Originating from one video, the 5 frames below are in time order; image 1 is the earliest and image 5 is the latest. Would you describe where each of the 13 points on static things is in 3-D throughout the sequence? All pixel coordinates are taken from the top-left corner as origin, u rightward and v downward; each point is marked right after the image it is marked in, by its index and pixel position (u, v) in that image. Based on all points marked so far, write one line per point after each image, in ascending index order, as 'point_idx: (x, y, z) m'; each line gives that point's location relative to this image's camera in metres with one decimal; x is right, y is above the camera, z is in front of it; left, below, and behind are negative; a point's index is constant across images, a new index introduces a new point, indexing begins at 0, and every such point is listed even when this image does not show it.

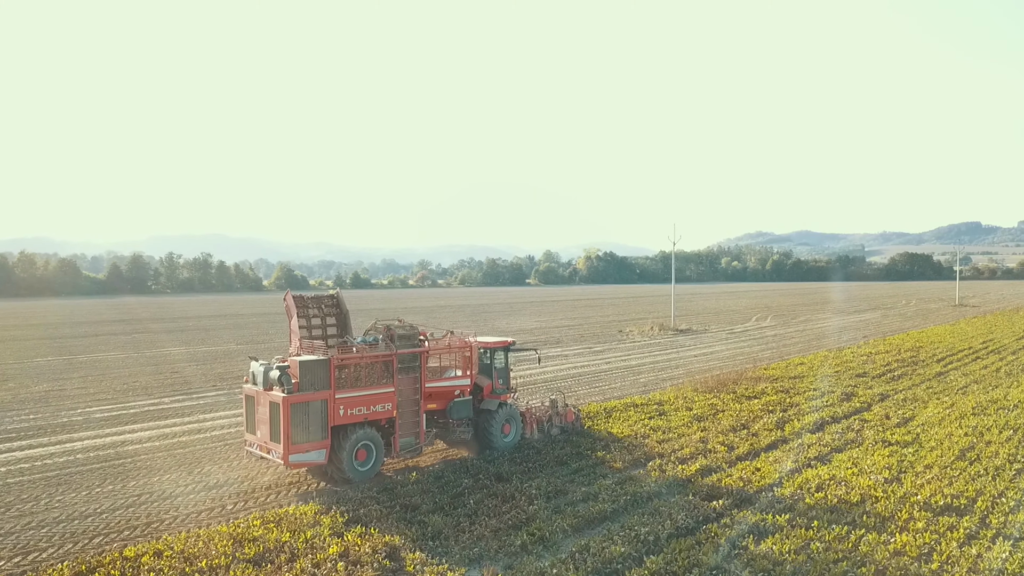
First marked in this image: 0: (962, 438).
0: (+8.9, -3.0, +13.4) m
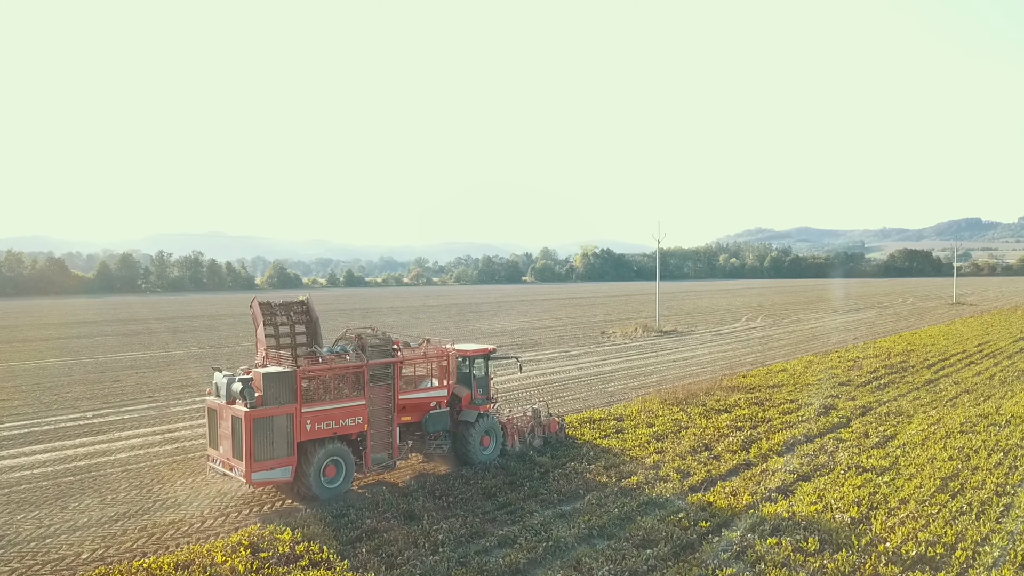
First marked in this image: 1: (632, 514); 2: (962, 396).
0: (+7.6, -3.1, +12.0) m
1: (+1.7, -3.2, +9.6) m
2: (+12.7, -3.0, +19.2) m
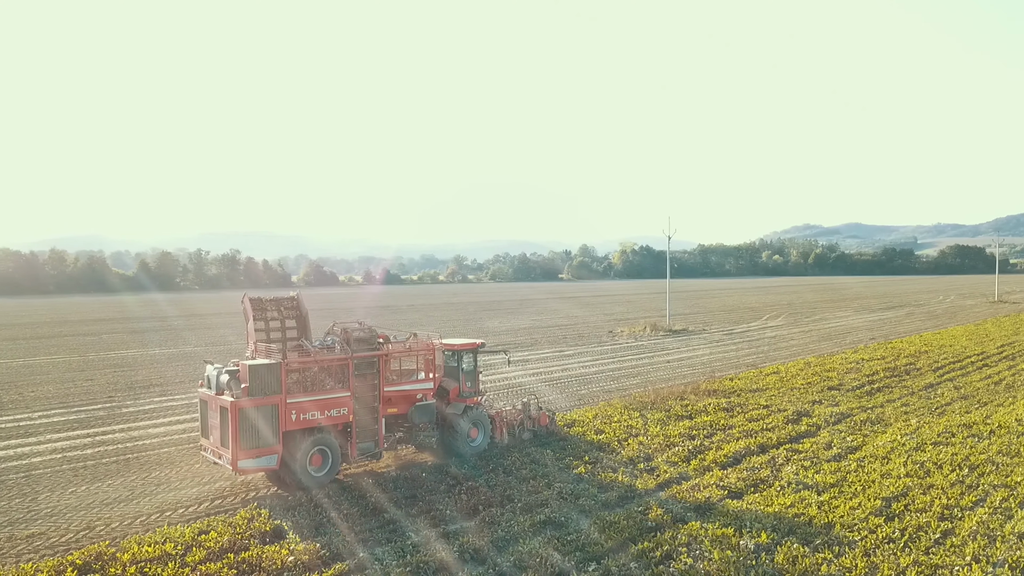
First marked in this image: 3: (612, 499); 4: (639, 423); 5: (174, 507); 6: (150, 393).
0: (+6.2, -3.1, +10.8) m
1: (+0.1, -3.2, +8.8) m
2: (+11.6, -3.0, +17.8) m
3: (+1.5, -3.2, +10.4) m
4: (+2.9, -3.1, +15.4) m
5: (-4.8, -3.1, +9.7) m
6: (-10.6, -3.1, +19.8) m
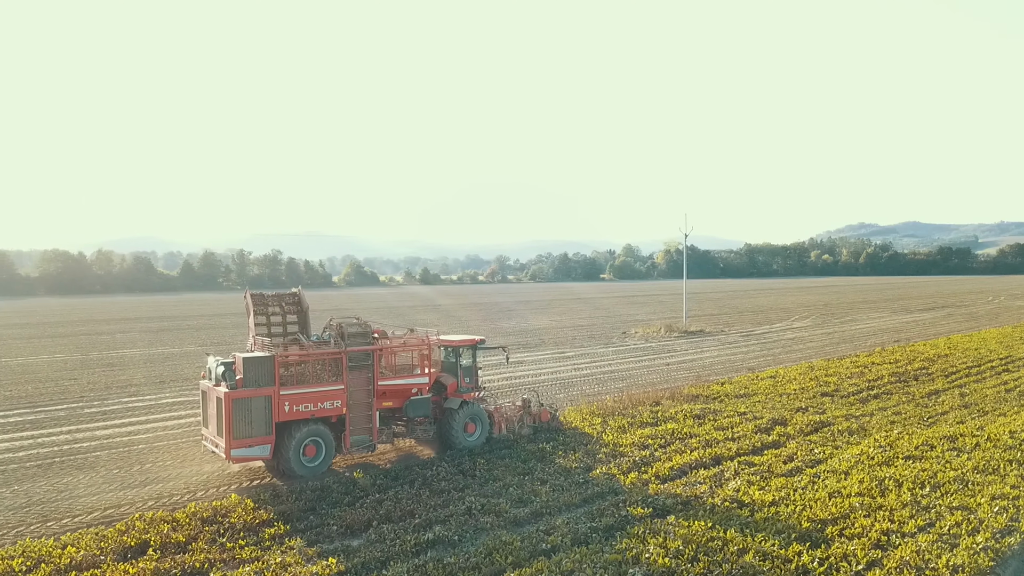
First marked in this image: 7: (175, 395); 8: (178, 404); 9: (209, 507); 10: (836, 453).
0: (+4.8, -3.1, +9.8) m
1: (-1.4, -3.2, +8.2) m
2: (+10.6, -3.0, +16.4) m
3: (+0.2, -3.2, +9.6) m
4: (+1.8, -3.1, +14.6) m
5: (-6.2, -3.1, +9.3) m
6: (-11.4, -3.1, +19.8) m
7: (-9.7, -3.1, +19.6) m
8: (-9.1, -3.2, +18.5) m
9: (-4.4, -3.2, +9.6) m
10: (+6.1, -3.1, +12.7) m
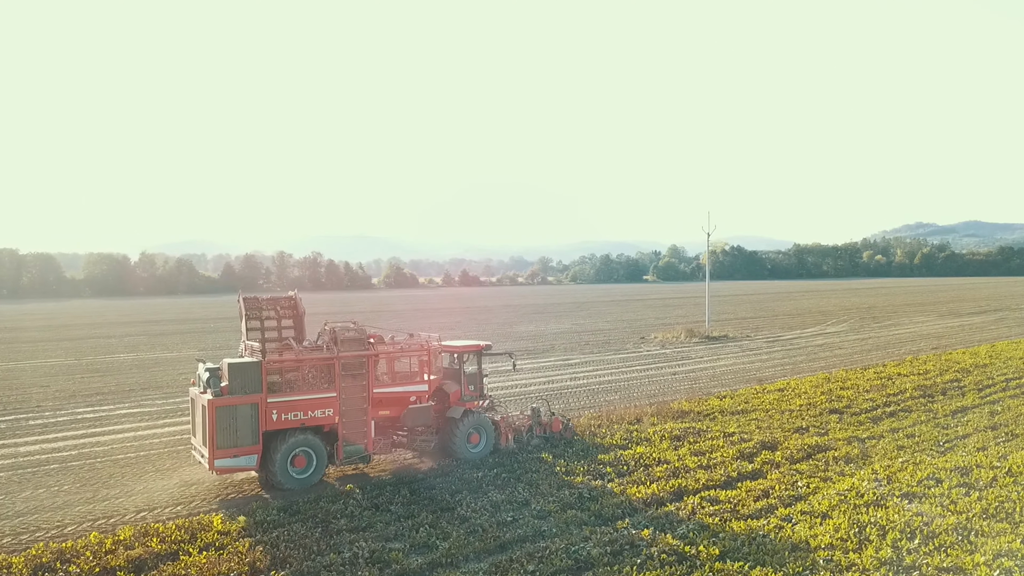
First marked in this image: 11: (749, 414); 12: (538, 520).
0: (+3.5, -3.2, +8.1) m
1: (-2.7, -3.3, +6.8) m
2: (+9.7, -3.1, +14.3) m
3: (-1.1, -3.3, +8.1) m
4: (+0.8, -3.2, +13.0) m
5: (-7.5, -3.2, +8.2) m
6: (-12.1, -3.2, +19.0) m
7: (-10.4, -3.2, +18.7) m
8: (-9.8, -3.3, +17.6) m
9: (-5.7, -3.3, +8.4) m
10: (+4.9, -3.2, +10.8) m
11: (+5.9, -3.2, +17.0) m
12: (+0.4, -3.3, +9.6) m
